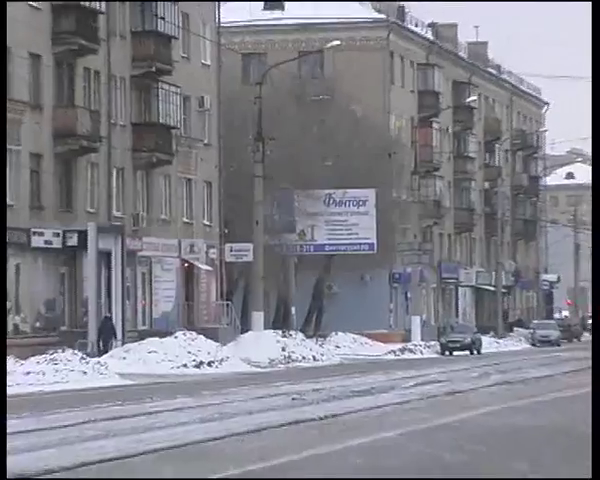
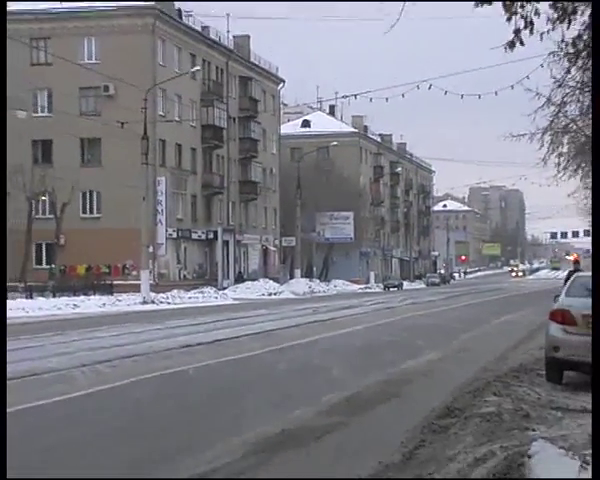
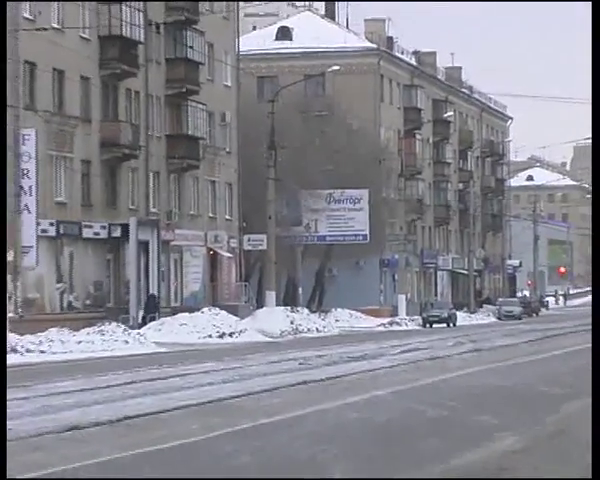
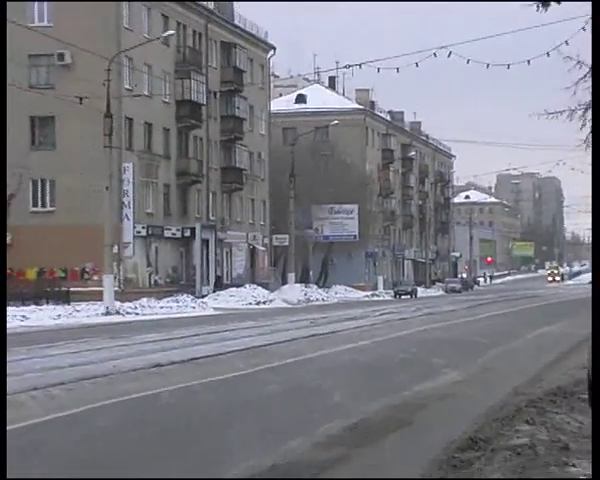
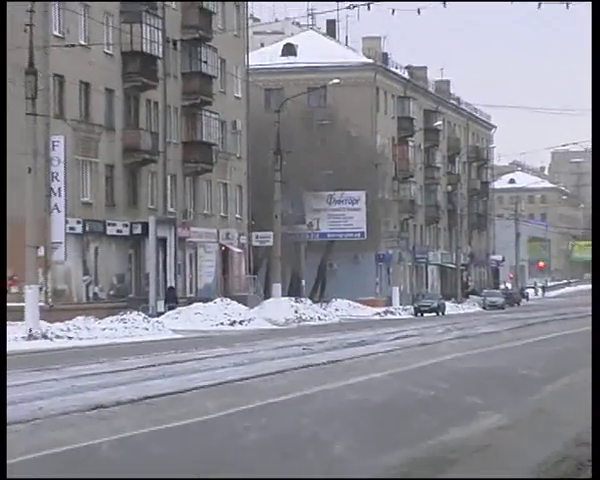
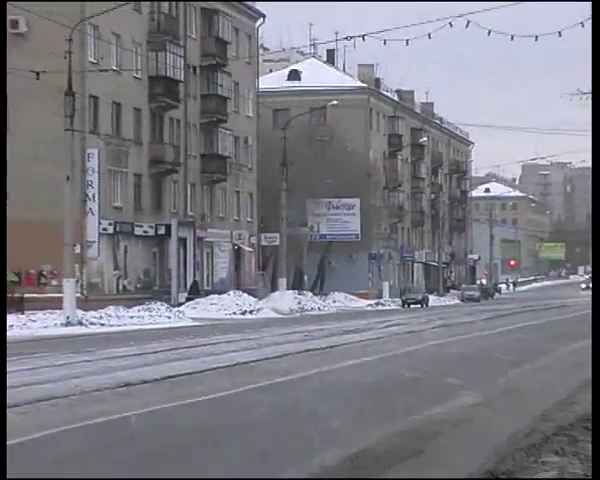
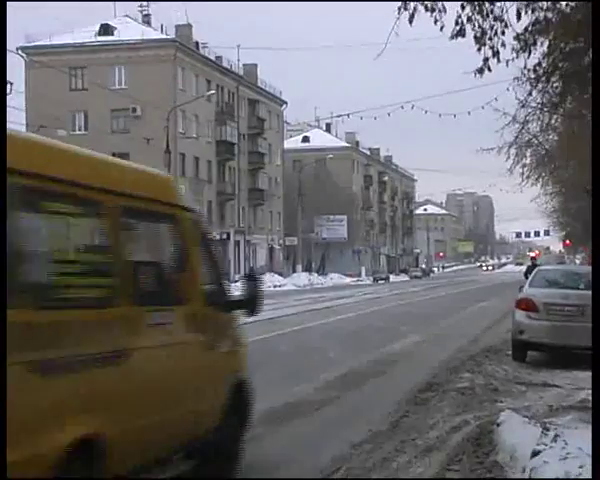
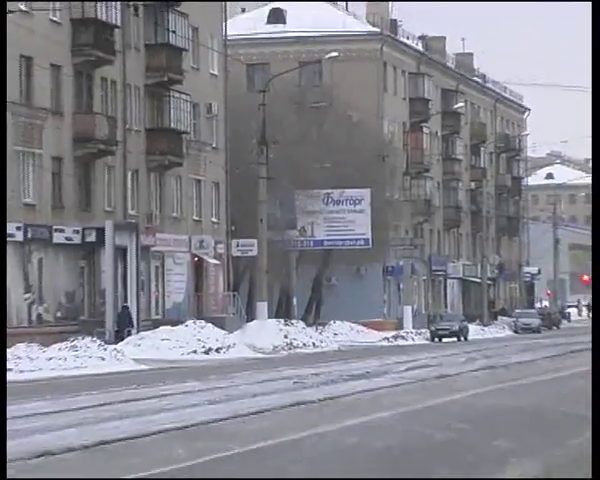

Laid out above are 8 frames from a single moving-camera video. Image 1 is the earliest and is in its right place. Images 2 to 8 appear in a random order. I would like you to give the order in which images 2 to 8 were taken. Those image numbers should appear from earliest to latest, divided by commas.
8, 3, 5, 6, 4, 2, 7
